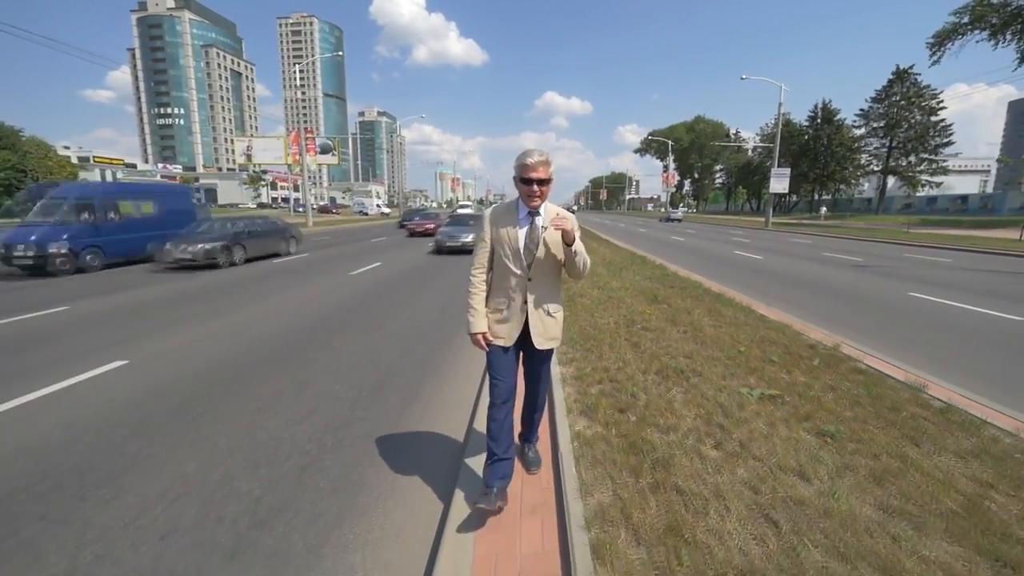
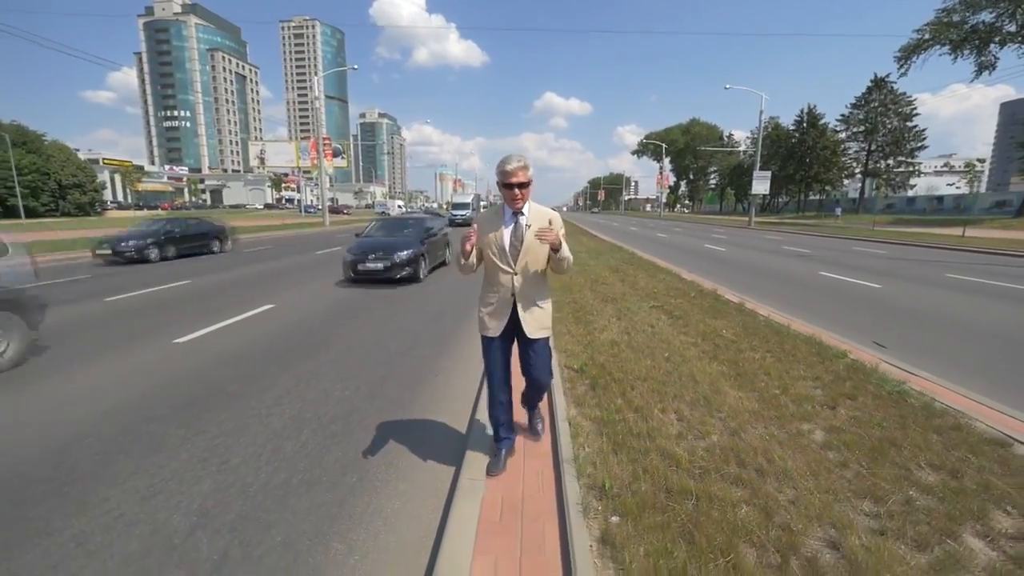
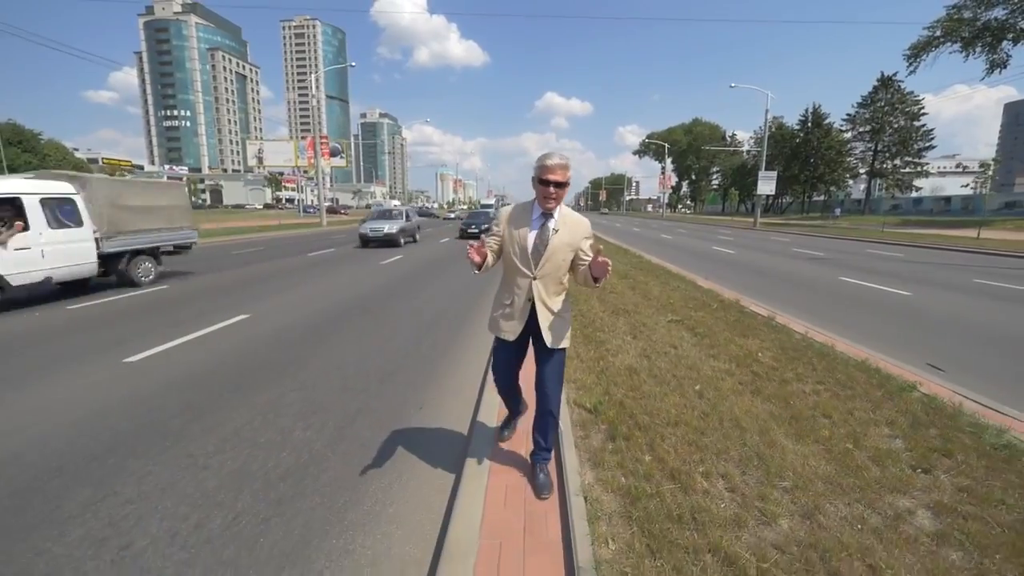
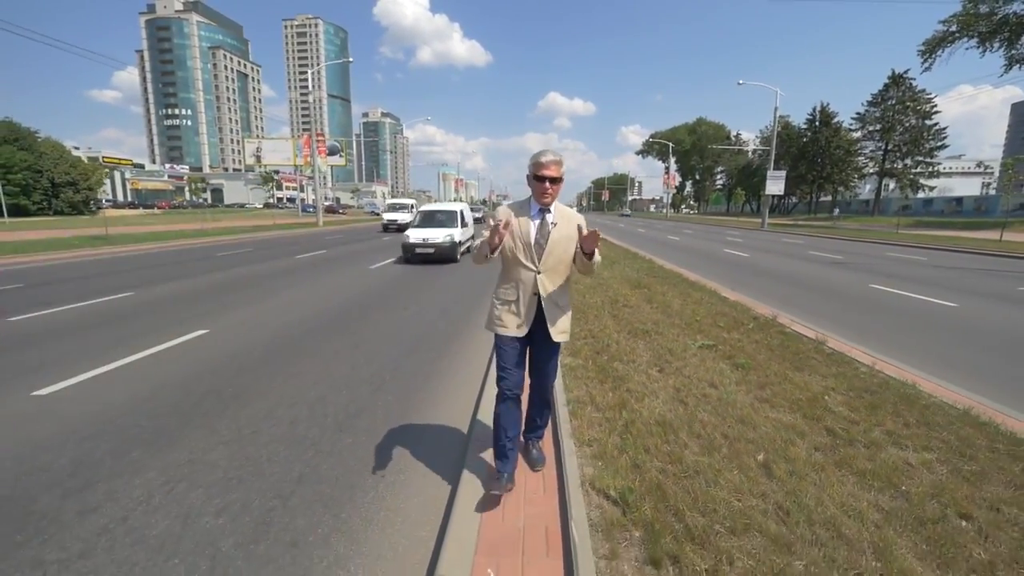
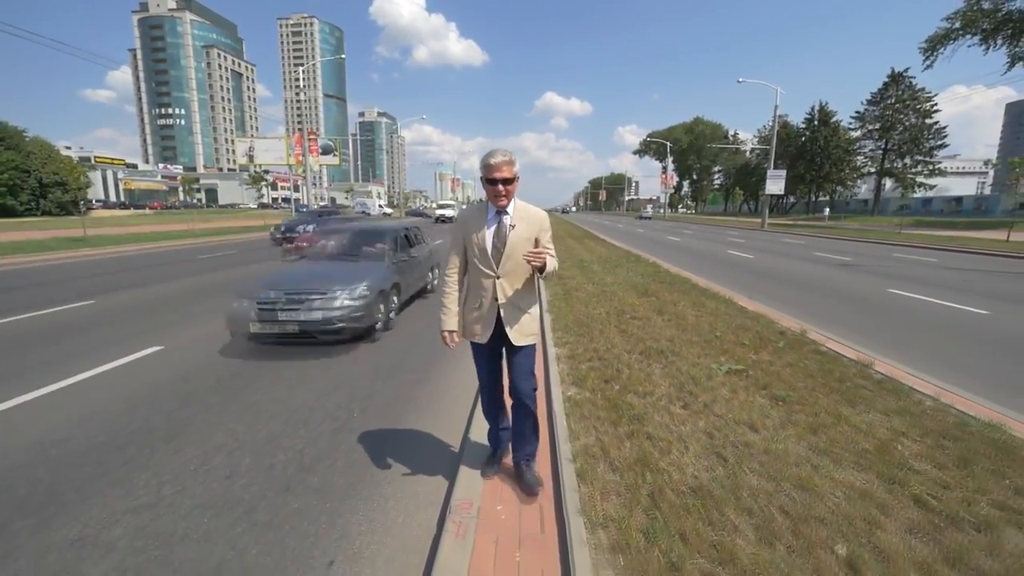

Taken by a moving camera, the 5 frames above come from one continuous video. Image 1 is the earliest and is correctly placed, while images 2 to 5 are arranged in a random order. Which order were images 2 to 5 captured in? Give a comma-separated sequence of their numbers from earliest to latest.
5, 4, 3, 2
